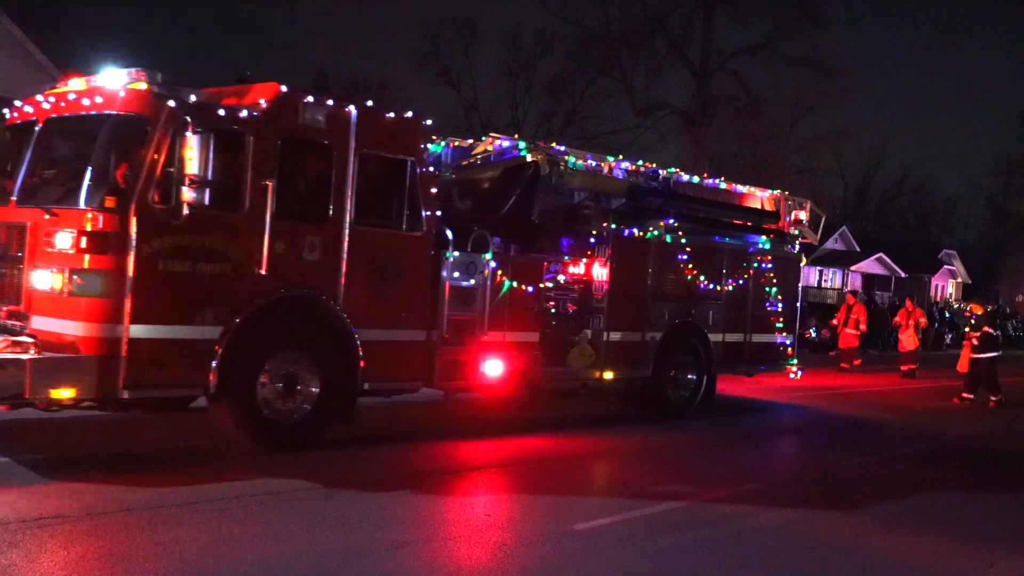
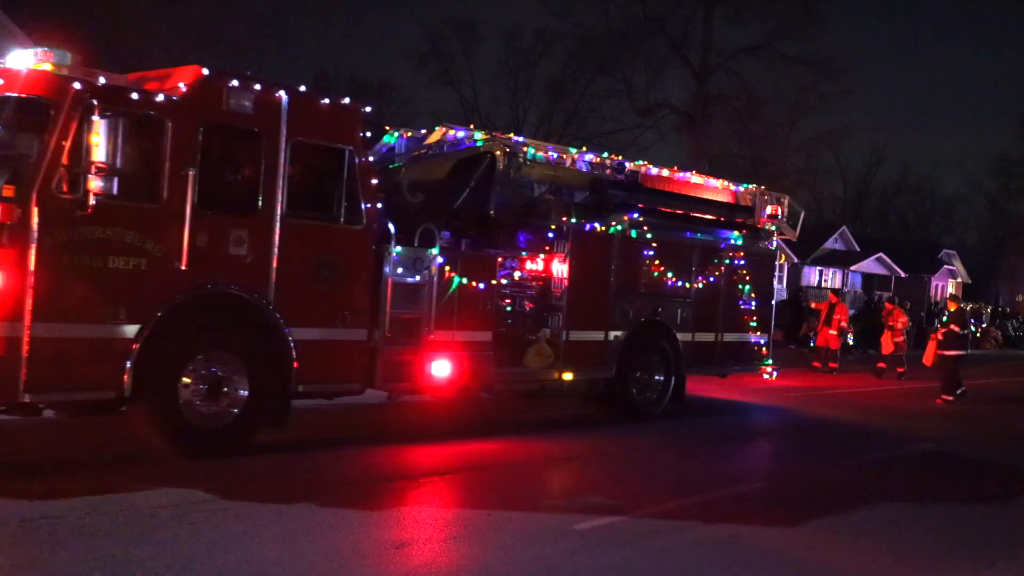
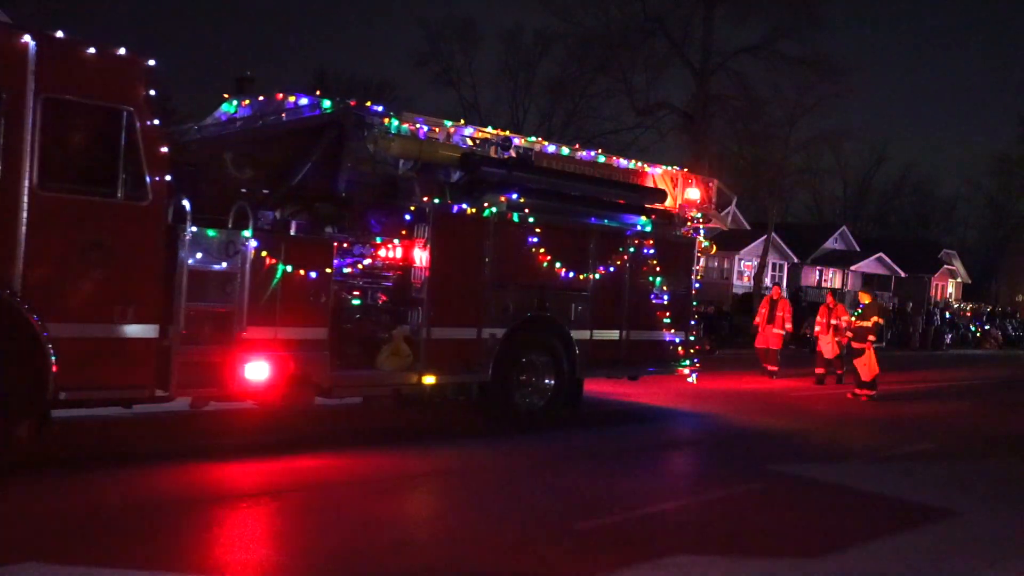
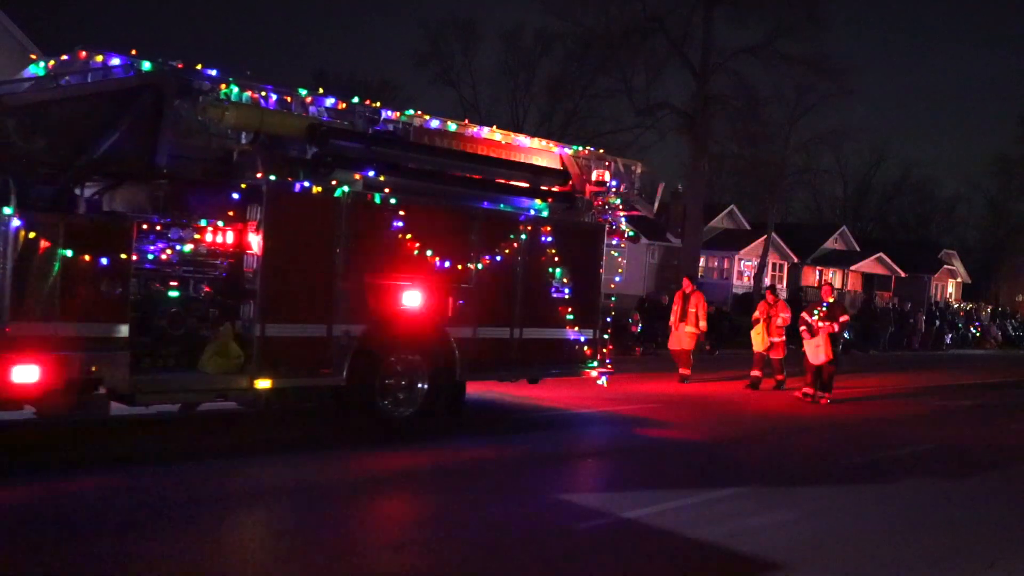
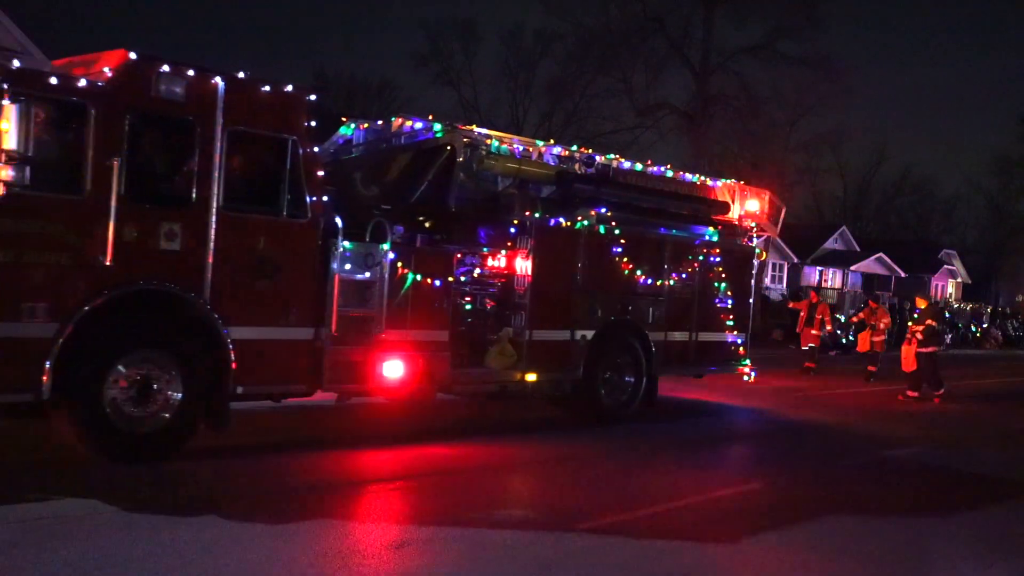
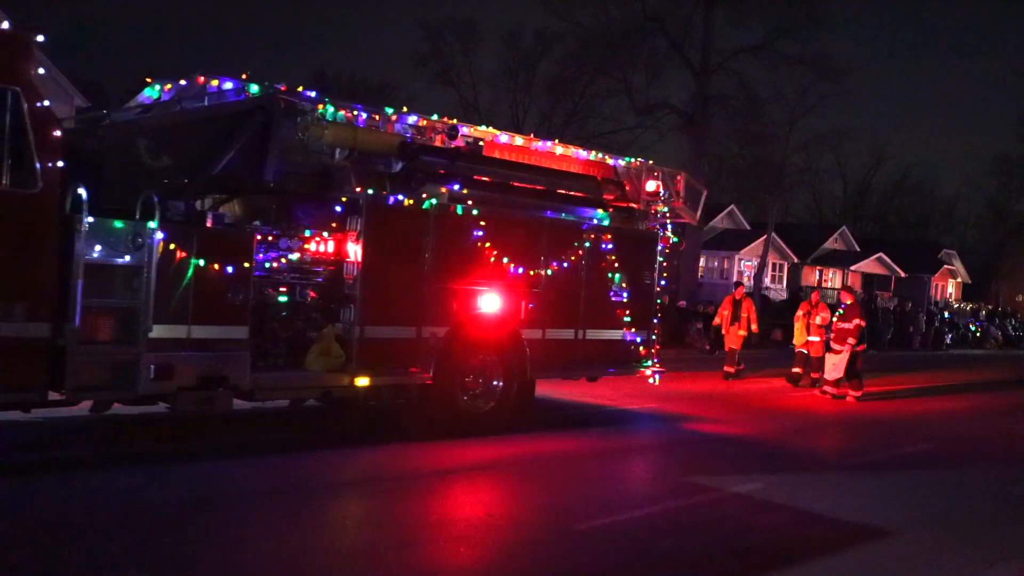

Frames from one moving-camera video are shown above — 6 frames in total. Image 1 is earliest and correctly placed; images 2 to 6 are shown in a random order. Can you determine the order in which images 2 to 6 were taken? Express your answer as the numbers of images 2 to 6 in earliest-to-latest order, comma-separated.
2, 5, 3, 6, 4
